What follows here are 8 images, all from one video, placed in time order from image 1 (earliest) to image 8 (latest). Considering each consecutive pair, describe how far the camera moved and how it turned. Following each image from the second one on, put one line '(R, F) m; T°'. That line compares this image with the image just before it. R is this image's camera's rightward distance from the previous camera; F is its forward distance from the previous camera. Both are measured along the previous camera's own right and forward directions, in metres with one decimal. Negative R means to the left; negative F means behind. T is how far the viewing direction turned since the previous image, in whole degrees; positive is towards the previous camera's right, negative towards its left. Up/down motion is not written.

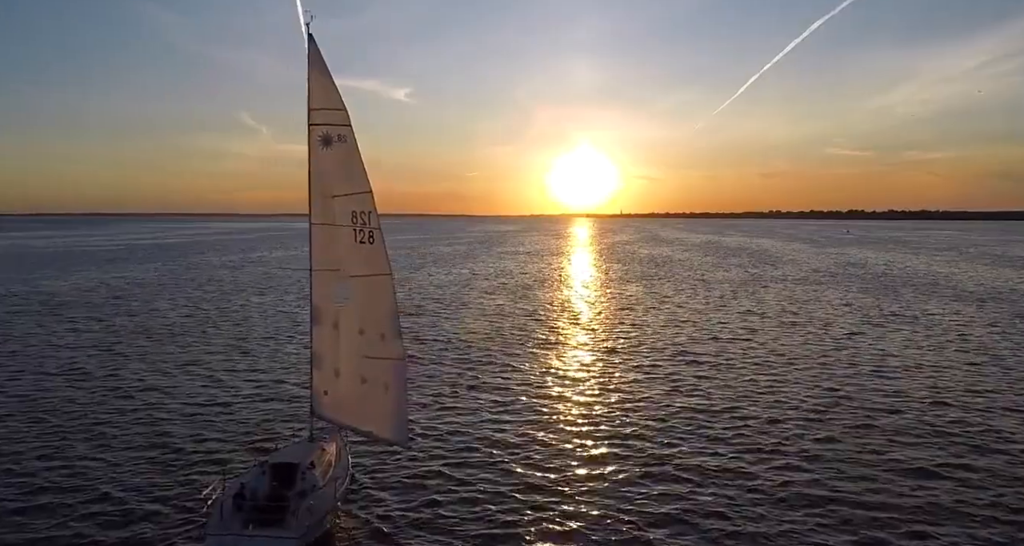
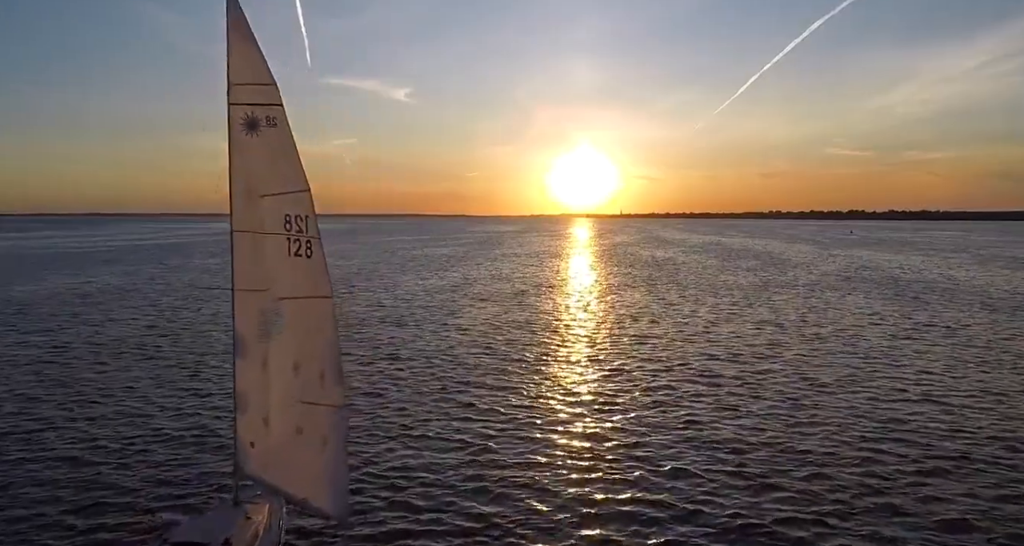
(+0.3, +2.5) m; 0°
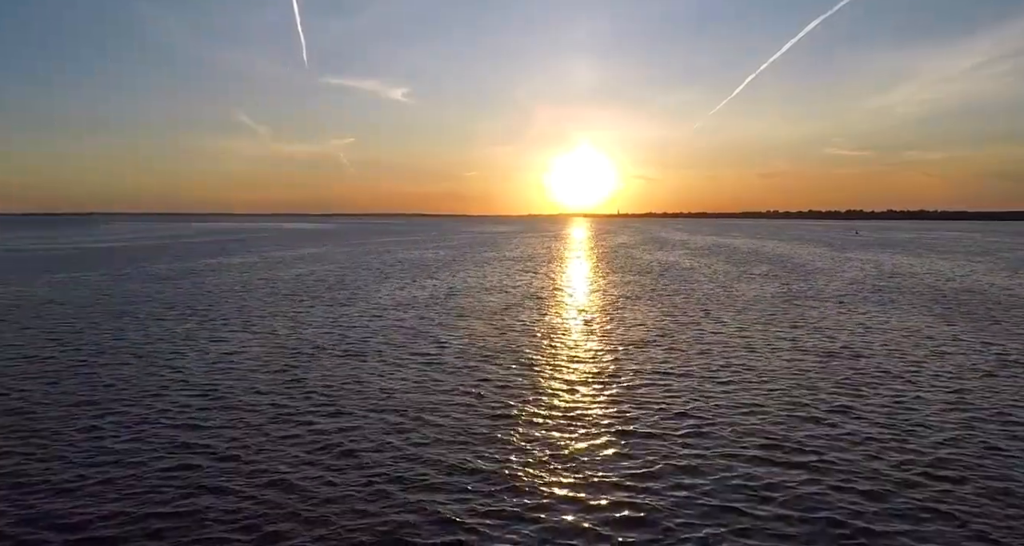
(+0.6, +5.3) m; 0°
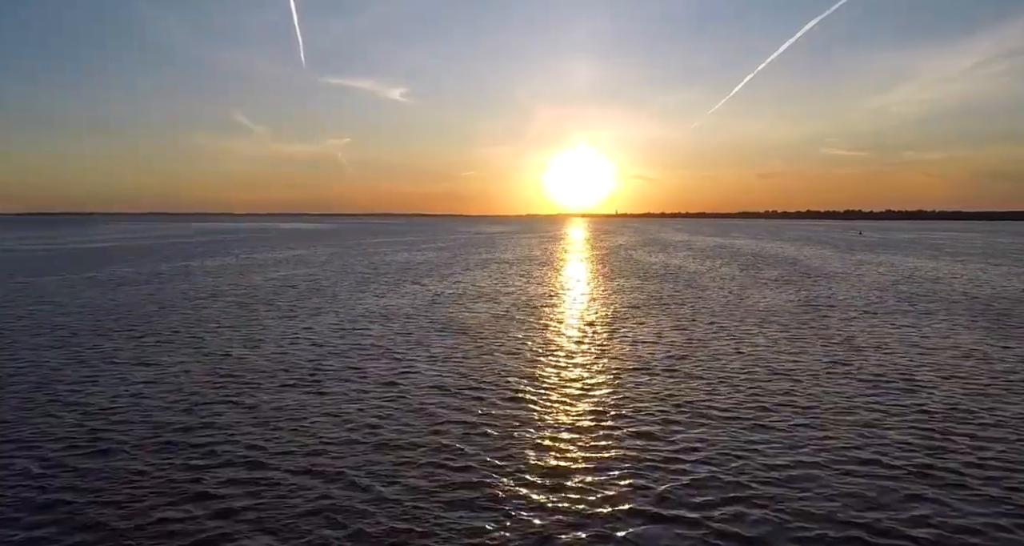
(+0.4, +3.7) m; 0°
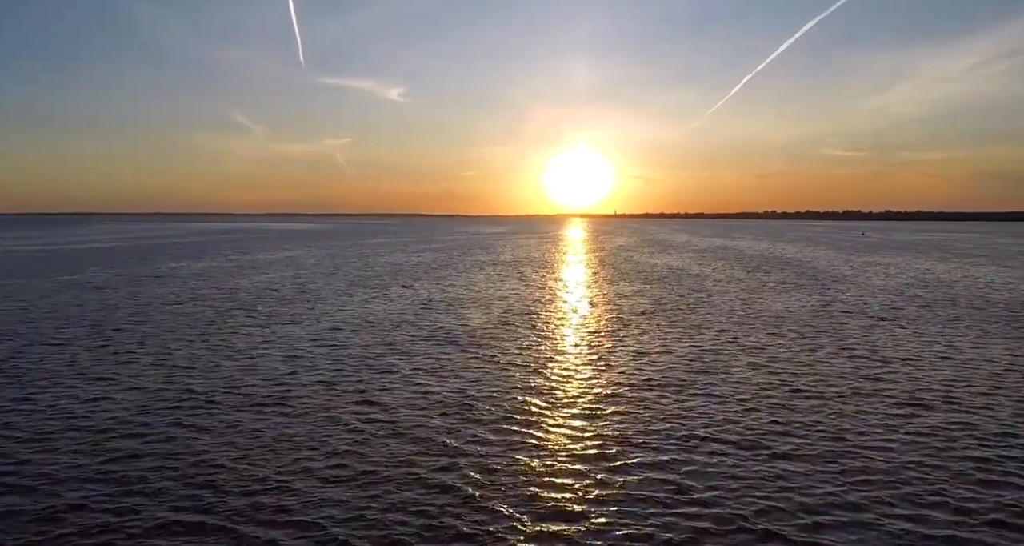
(+0.2, +2.1) m; 0°
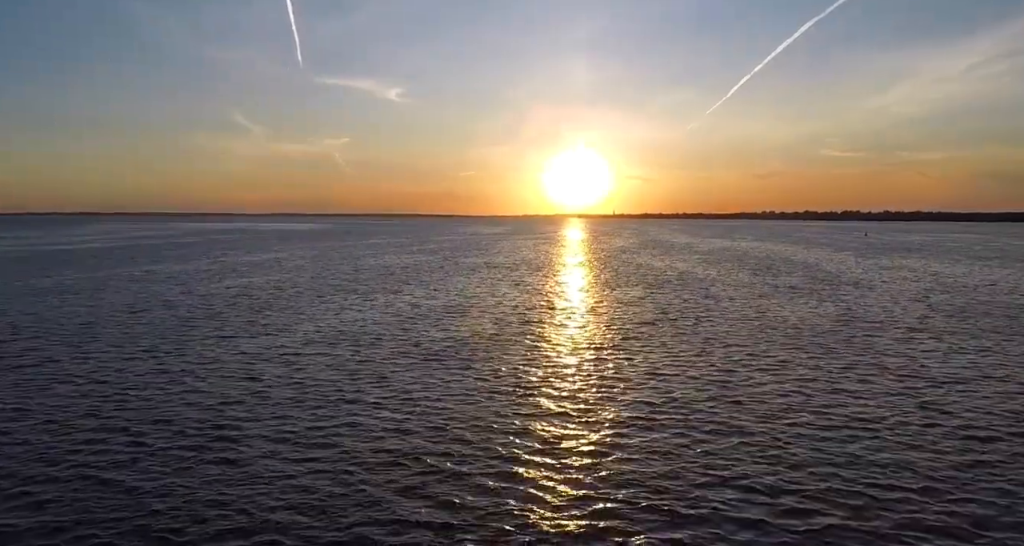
(+0.3, +3.0) m; 0°
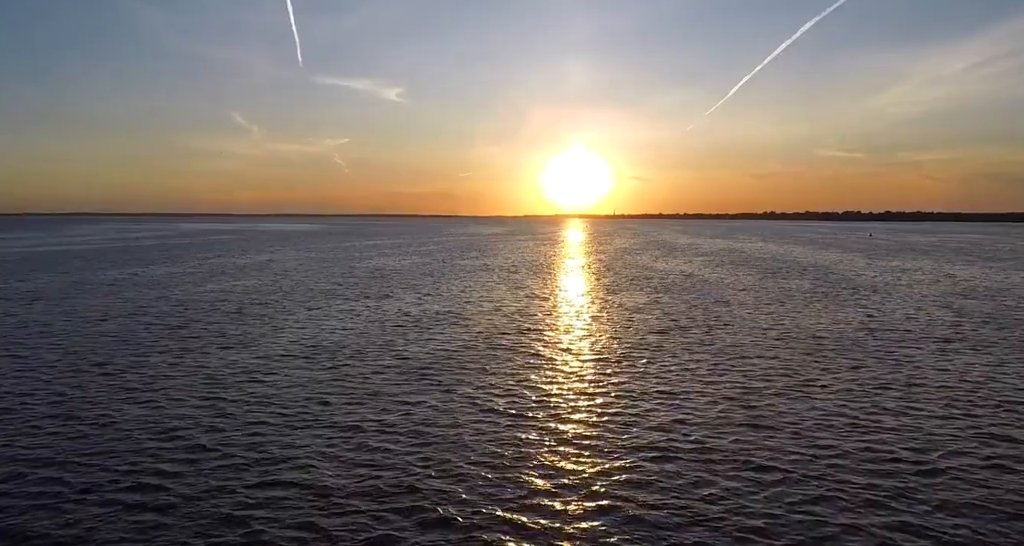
(+0.1, +2.5) m; 0°
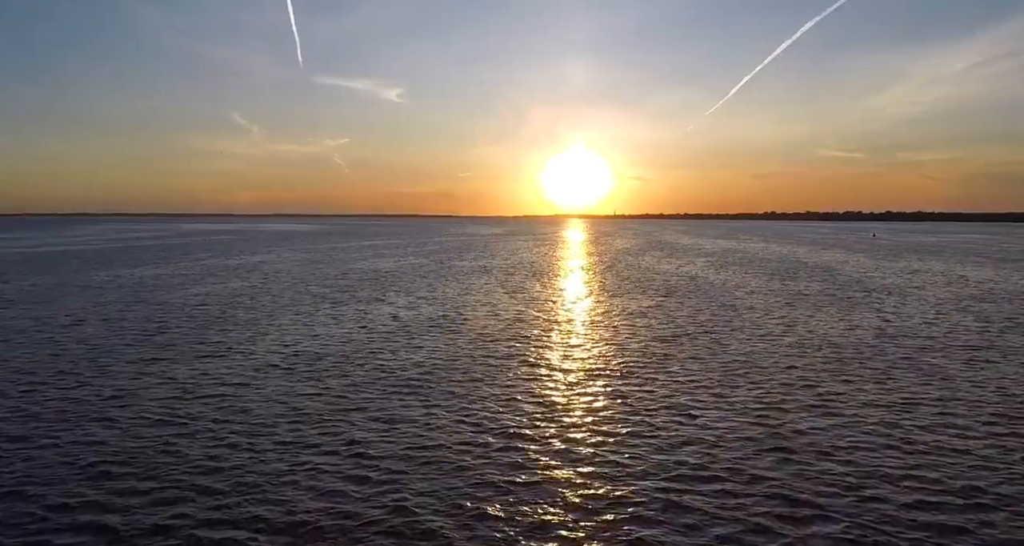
(+0.1, +1.7) m; 0°
